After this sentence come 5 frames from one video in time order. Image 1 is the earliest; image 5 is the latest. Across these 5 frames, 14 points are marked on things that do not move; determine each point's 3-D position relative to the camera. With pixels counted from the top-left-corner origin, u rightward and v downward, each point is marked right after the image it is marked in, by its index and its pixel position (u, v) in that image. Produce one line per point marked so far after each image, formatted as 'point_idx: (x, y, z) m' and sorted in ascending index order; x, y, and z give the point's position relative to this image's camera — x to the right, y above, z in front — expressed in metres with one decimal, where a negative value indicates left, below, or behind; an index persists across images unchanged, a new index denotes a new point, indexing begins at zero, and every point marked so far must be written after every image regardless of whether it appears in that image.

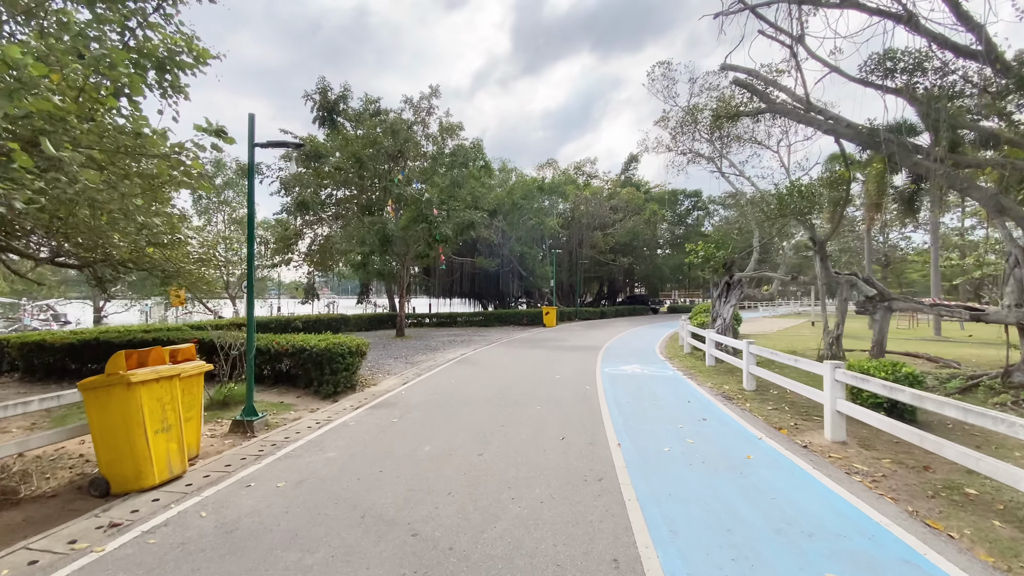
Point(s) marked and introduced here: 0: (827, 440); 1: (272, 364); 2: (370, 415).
0: (+4.3, -2.1, +6.4) m
1: (-5.2, -1.7, +10.4) m
2: (-2.3, -2.1, +7.7) m
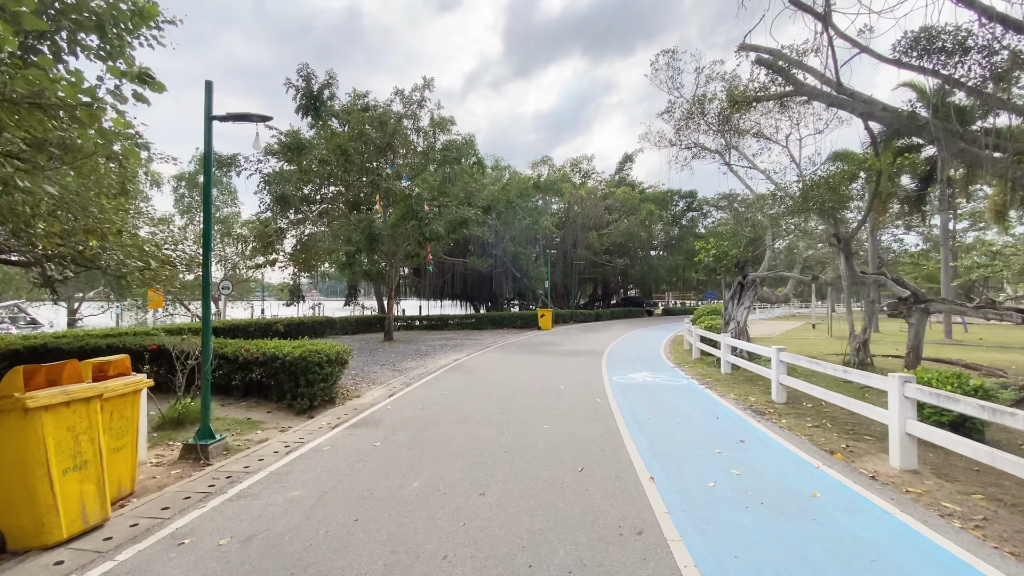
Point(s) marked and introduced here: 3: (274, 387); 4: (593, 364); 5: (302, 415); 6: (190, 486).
0: (+4.3, -2.0, +5.4) m
1: (-5.2, -1.7, +9.2) m
2: (-2.3, -2.1, +6.6) m
3: (-4.4, -1.8, +8.8) m
4: (+2.3, -2.1, +13.4) m
5: (-3.7, -2.2, +8.3) m
6: (-3.5, -2.2, +5.2) m
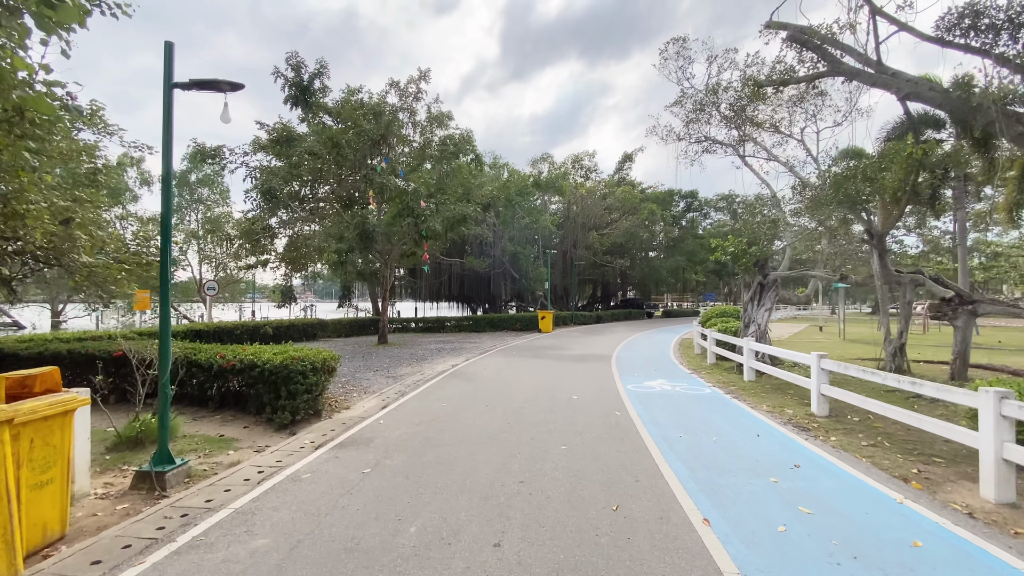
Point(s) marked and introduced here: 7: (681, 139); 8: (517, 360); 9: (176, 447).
0: (+4.5, -2.0, +4.5) m
1: (-5.1, -1.7, +8.2) m
2: (-2.1, -2.0, +5.6) m
3: (-4.3, -1.8, +7.8) m
4: (+2.4, -2.1, +12.5) m
5: (-3.5, -2.2, +7.3) m
6: (-3.4, -2.1, +4.2) m
7: (+6.3, +5.5, +17.7) m
8: (+0.2, -2.2, +14.6) m
9: (-4.5, -2.1, +6.4) m
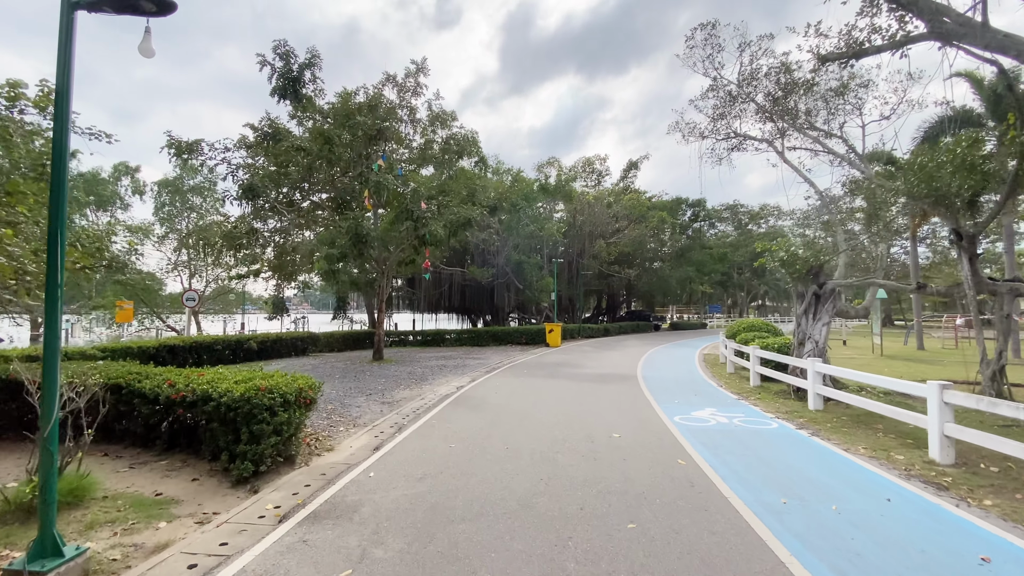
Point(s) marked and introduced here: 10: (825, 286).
0: (+4.9, -2.1, +2.8) m
1: (-4.7, -1.8, +6.4) m
2: (-1.7, -2.1, +3.9) m
3: (-3.9, -1.9, +6.0) m
4: (+2.7, -2.4, +10.7) m
5: (-3.2, -2.3, +5.5) m
6: (-3.0, -2.2, +2.5) m
7: (+6.6, +5.1, +16.1) m
8: (+0.5, -2.5, +12.8) m
9: (-4.2, -2.2, +4.6) m
10: (+7.0, +0.1, +10.6) m
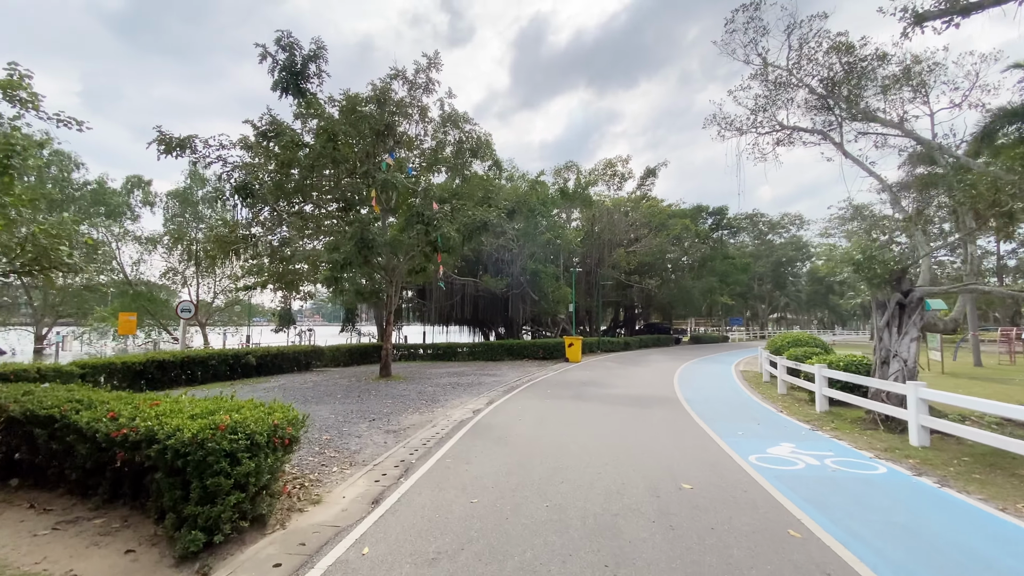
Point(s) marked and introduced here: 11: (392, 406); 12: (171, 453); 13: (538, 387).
0: (+5.2, -2.0, +1.1) m
1: (-4.3, -1.8, +5.0) m
2: (-1.4, -2.1, +2.4) m
3: (-3.5, -2.0, +4.6) m
4: (+3.3, -2.5, +9.1) m
5: (-2.8, -2.3, +4.0) m
6: (-2.6, -2.1, +1.0) m
7: (+7.3, +4.8, +14.6) m
8: (+1.1, -2.7, +11.2) m
9: (-3.8, -2.2, +3.2) m
10: (+7.5, -0.1, +9.0) m
11: (-2.8, -2.7, +10.9) m
12: (-3.1, -1.5, +4.3) m
13: (+0.8, -3.0, +14.0) m
